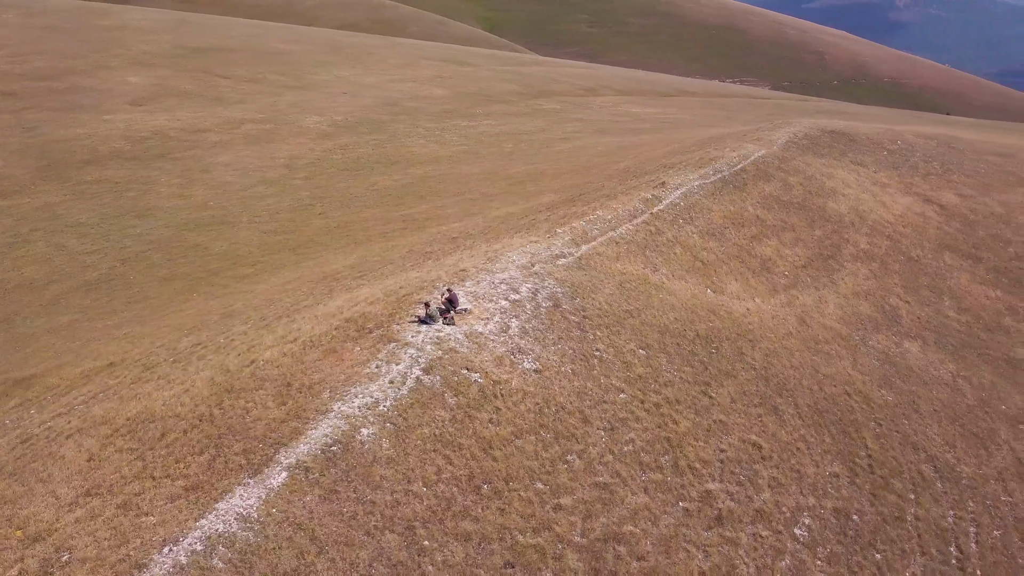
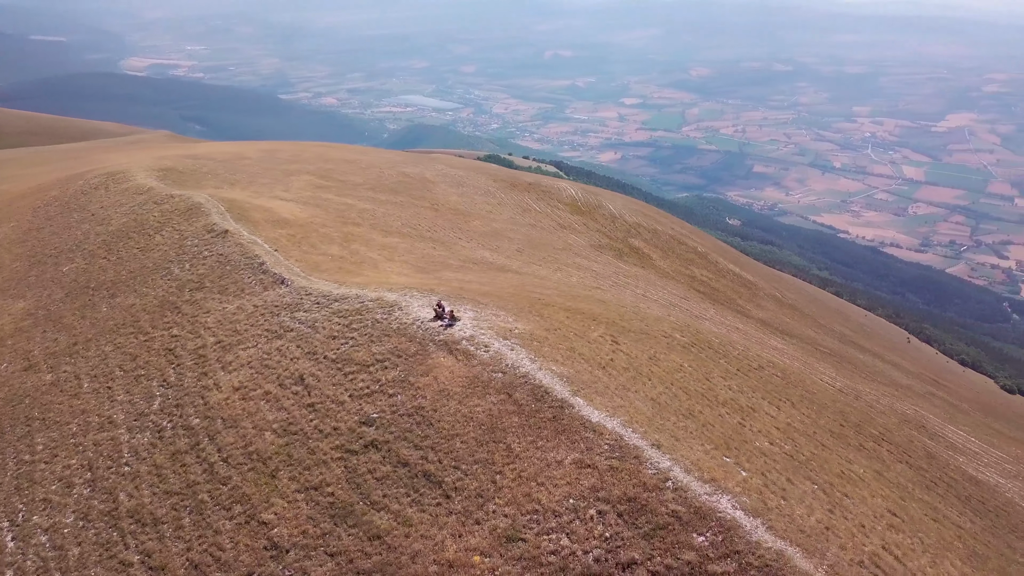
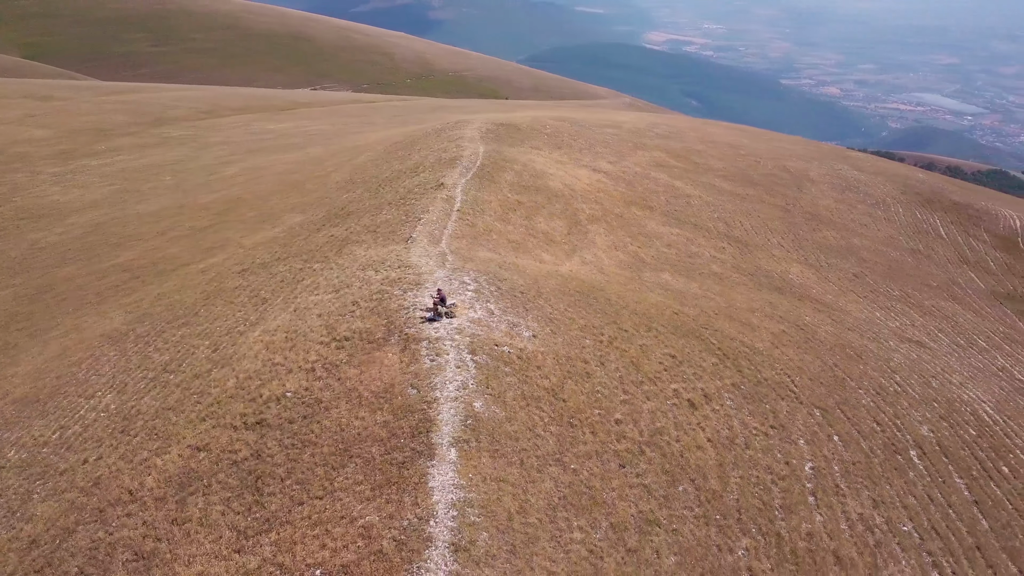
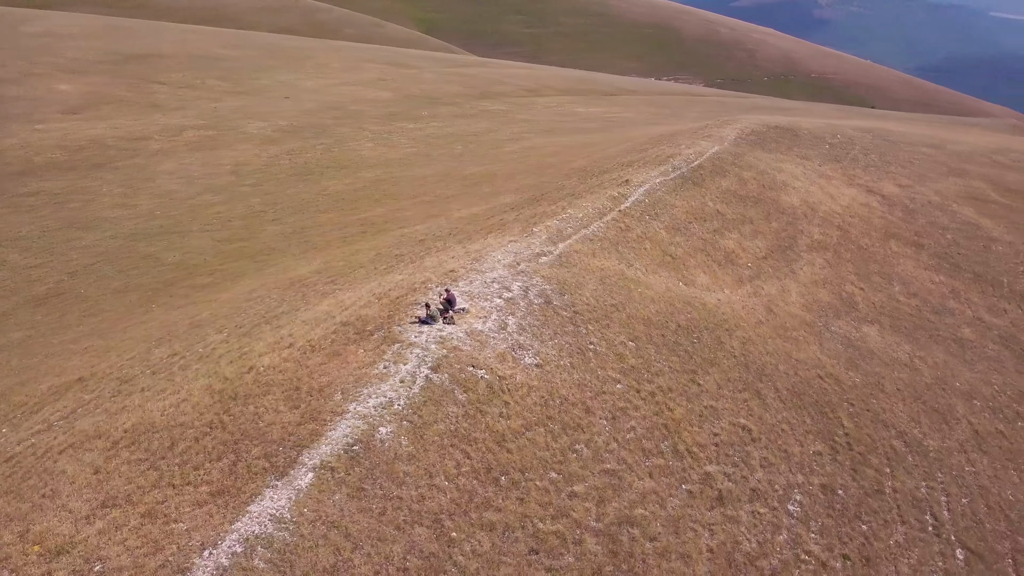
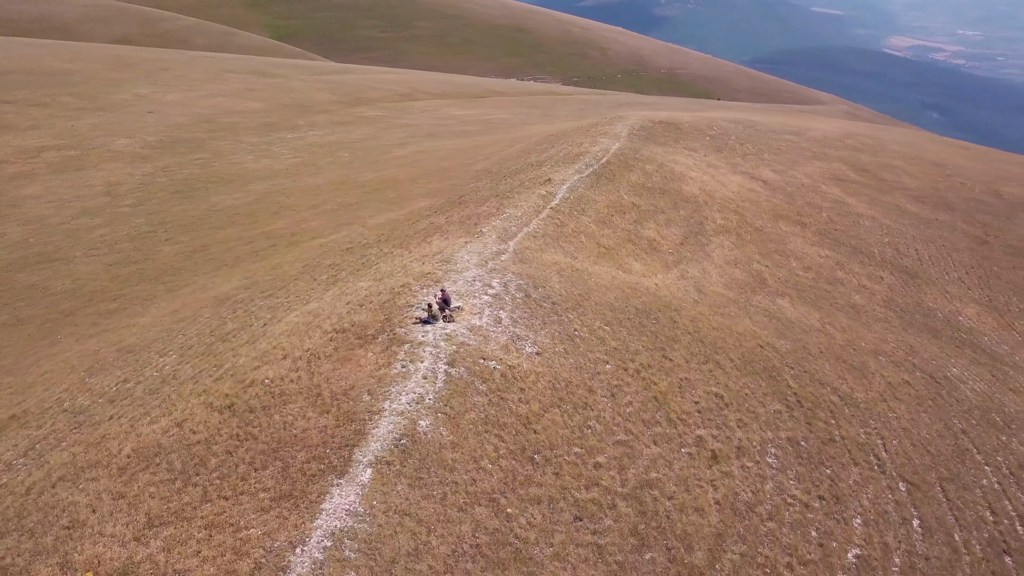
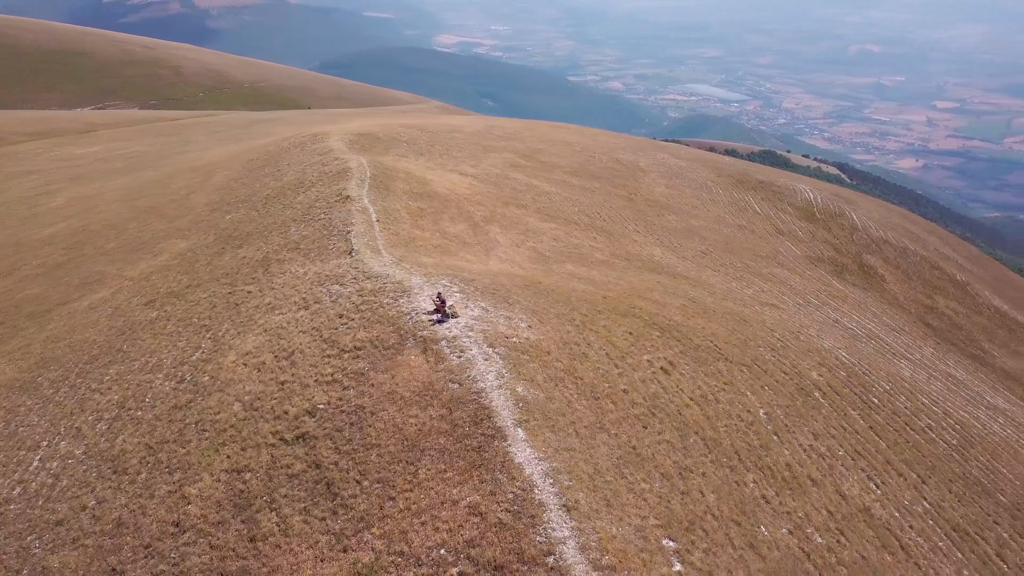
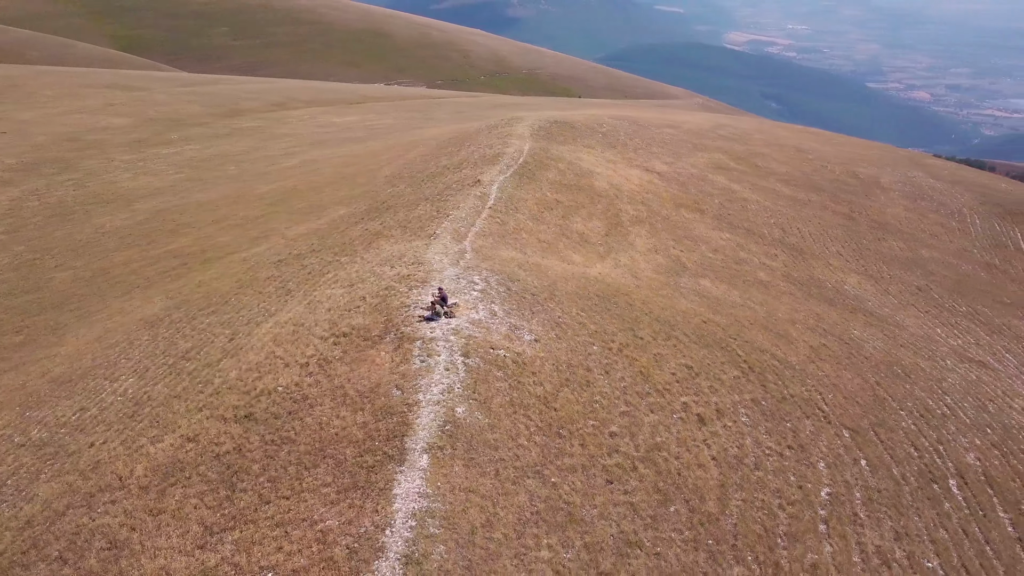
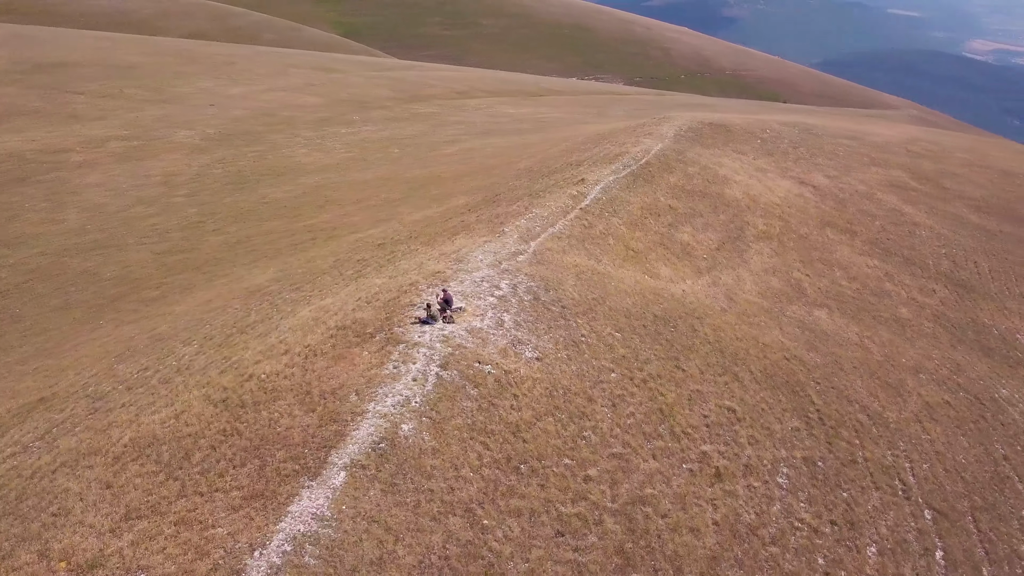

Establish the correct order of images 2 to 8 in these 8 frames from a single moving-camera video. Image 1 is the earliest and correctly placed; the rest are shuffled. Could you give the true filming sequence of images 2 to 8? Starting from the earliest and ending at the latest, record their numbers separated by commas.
4, 8, 5, 7, 3, 6, 2
